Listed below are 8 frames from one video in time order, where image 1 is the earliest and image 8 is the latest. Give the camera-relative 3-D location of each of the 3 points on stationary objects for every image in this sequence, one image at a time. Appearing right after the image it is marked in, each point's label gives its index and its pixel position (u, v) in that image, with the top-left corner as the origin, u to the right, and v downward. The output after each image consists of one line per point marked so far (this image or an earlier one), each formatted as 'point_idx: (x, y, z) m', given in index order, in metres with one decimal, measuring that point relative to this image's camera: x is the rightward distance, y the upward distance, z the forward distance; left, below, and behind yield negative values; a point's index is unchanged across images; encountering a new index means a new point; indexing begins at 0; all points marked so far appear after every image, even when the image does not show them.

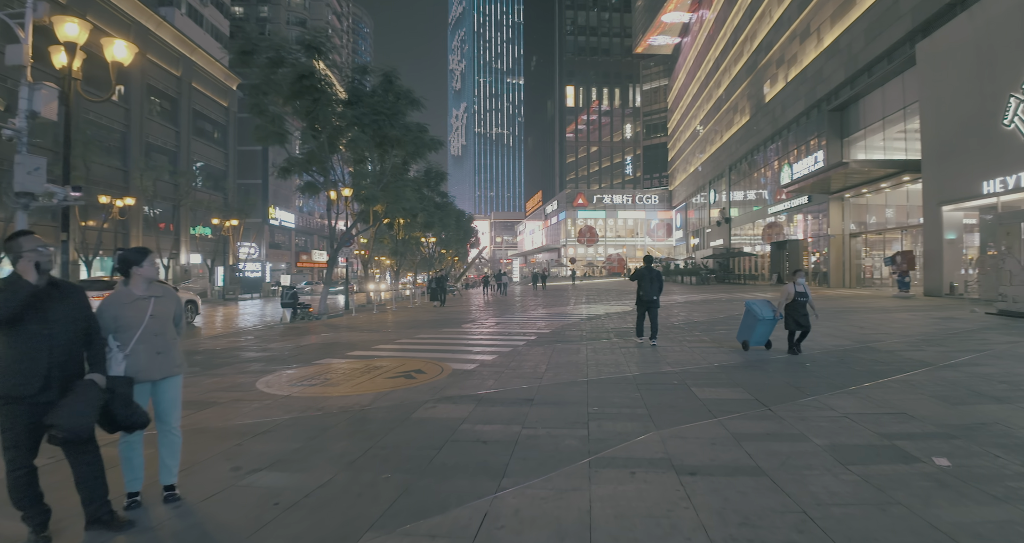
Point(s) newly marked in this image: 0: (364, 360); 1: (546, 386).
0: (-2.9, -1.6, +9.1) m
1: (+0.5, -1.5, +6.5) m
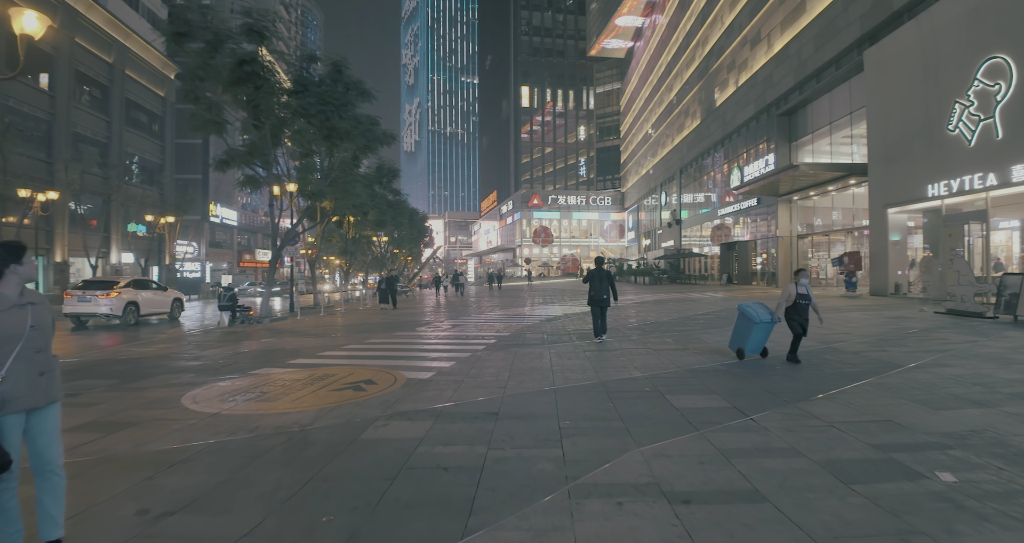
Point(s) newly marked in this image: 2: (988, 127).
0: (-3.6, -1.6, +8.2) m
1: (0.0, -1.5, +6.0) m
2: (+16.3, +4.9, +16.2) m
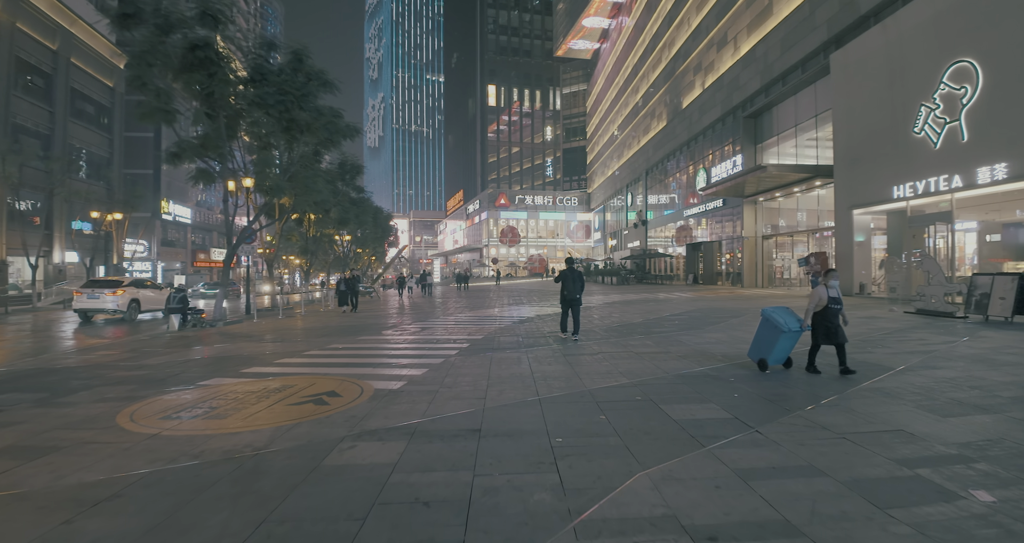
0: (-3.9, -1.6, +7.4) m
1: (-0.2, -1.5, +5.4) m
2: (+15.3, +4.9, +16.8) m
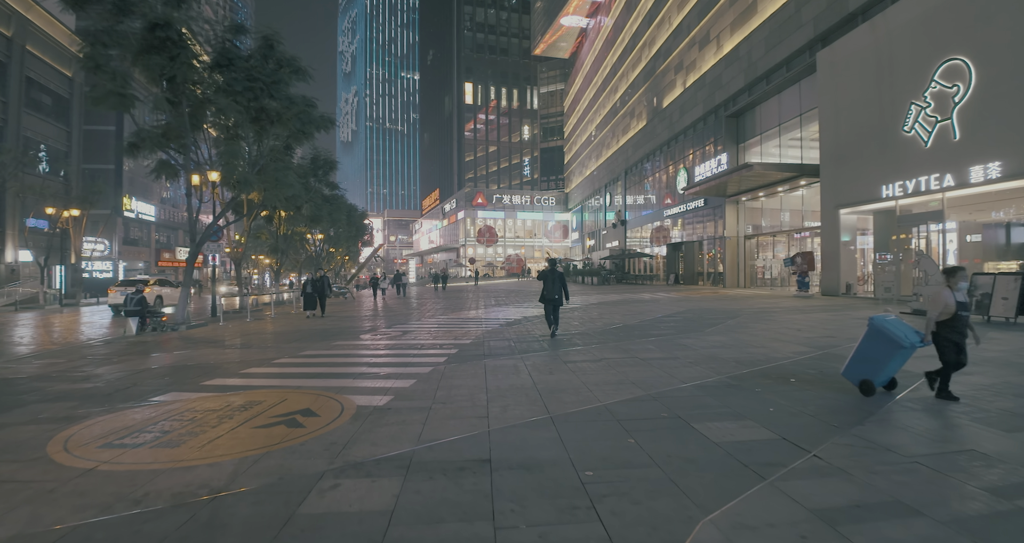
0: (-3.9, -1.6, +6.4) m
1: (-0.1, -1.5, +4.6) m
2: (+14.8, +4.9, +16.8) m
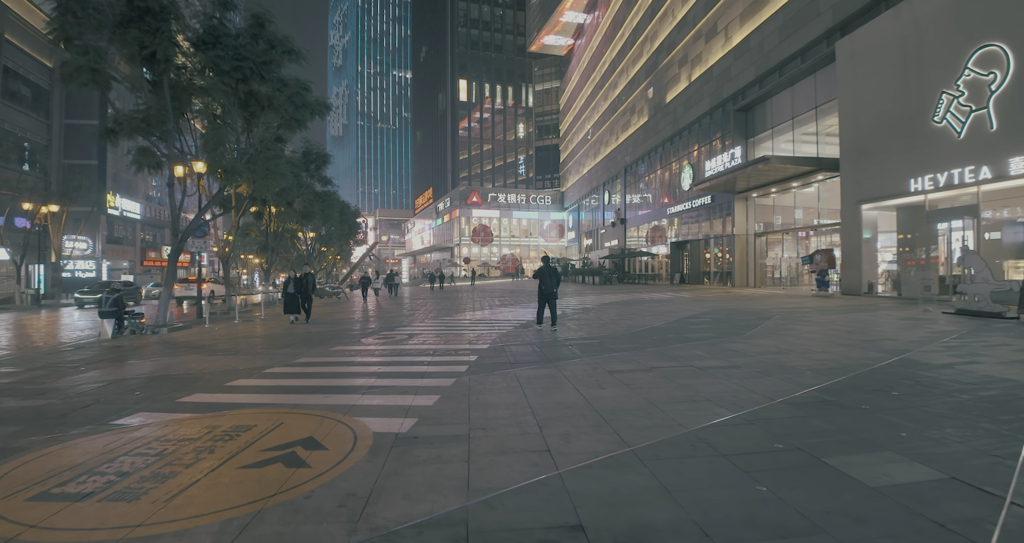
0: (-3.4, -1.5, +5.1) m
1: (+0.5, -1.4, +3.5) m
2: (+15.2, +5.0, +15.9) m
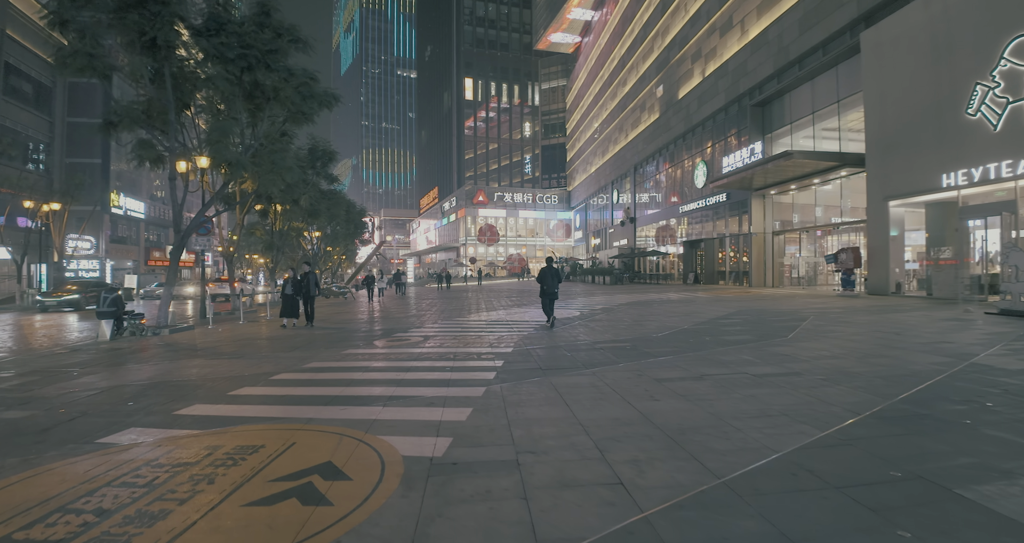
0: (-2.9, -1.5, +4.5) m
1: (+0.9, -1.4, +2.7) m
2: (+15.7, +5.0, +15.1) m
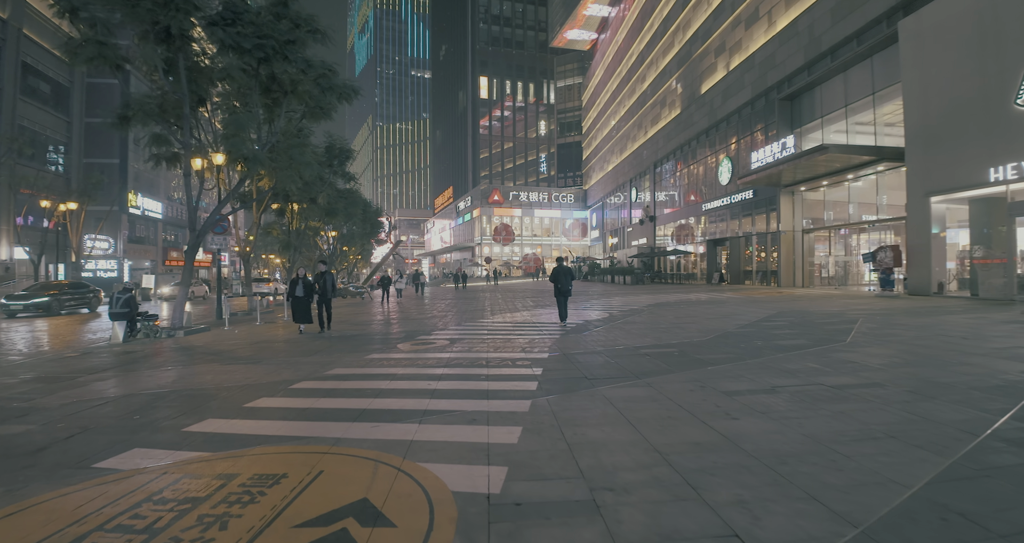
0: (-2.5, -1.5, +3.9) m
1: (+1.3, -1.4, +2.1) m
2: (+16.4, +5.0, +14.0) m
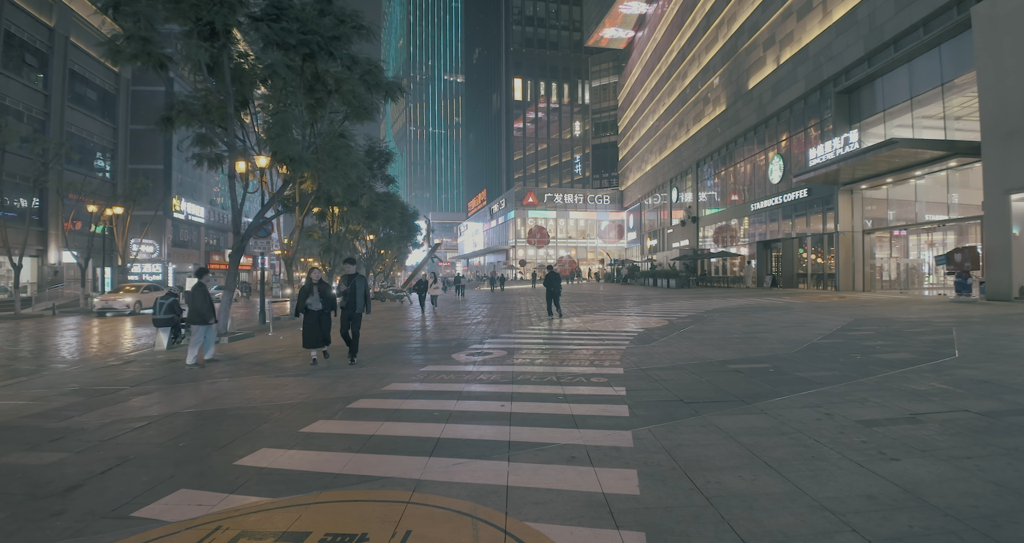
0: (-1.7, -1.5, +3.2) m
1: (+2.0, -1.4, +1.2) m
2: (+17.8, +4.9, +12.2) m
